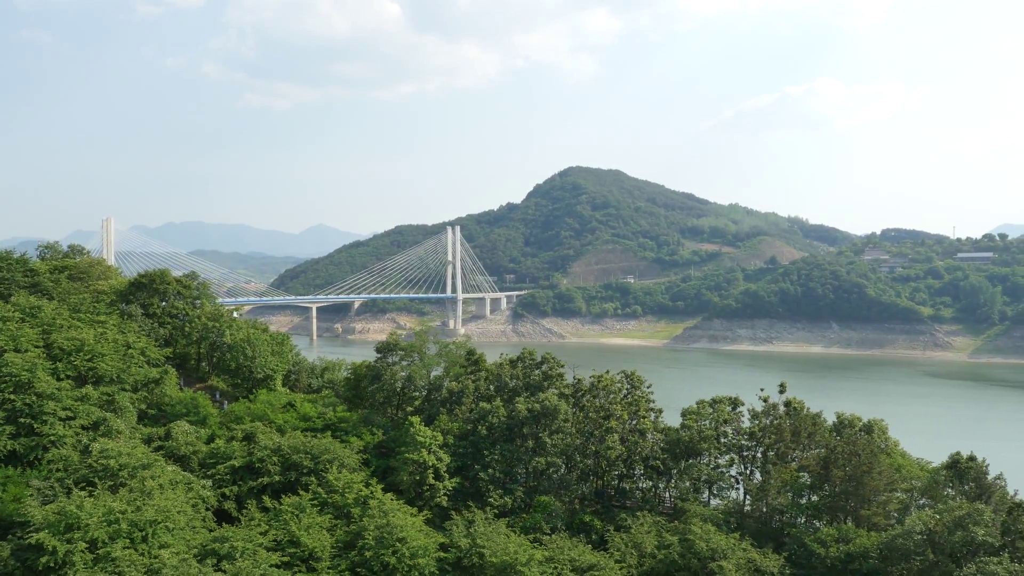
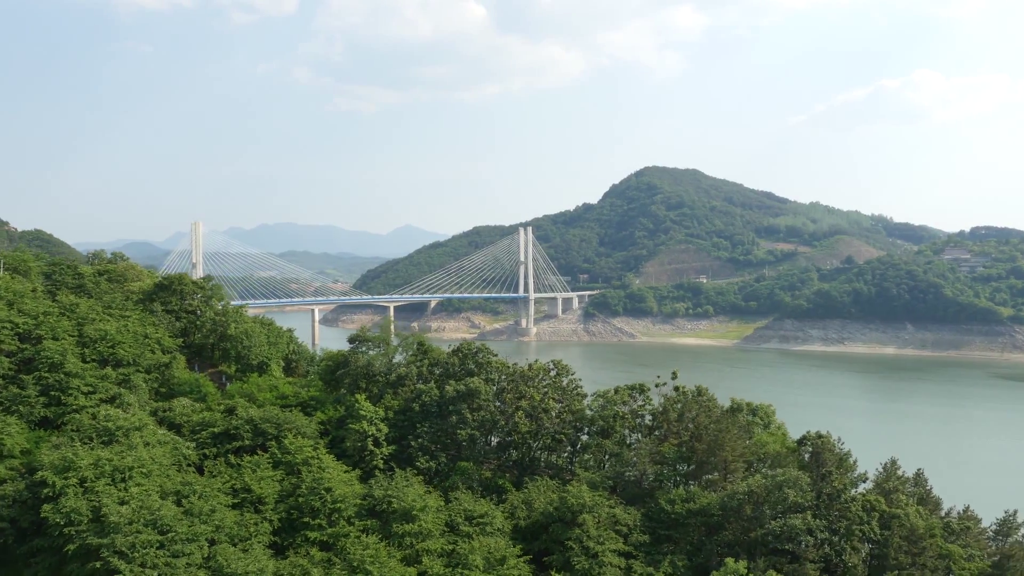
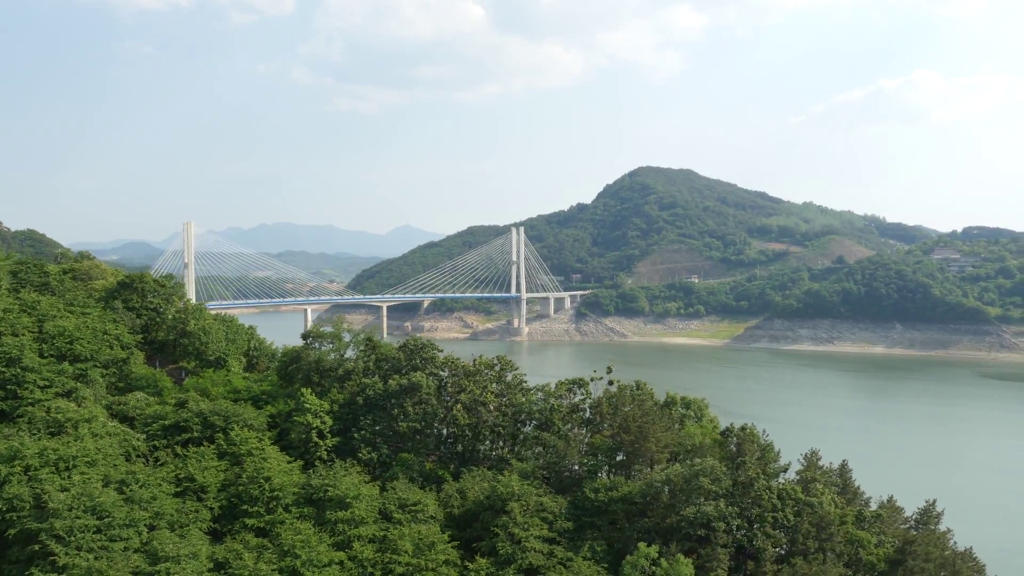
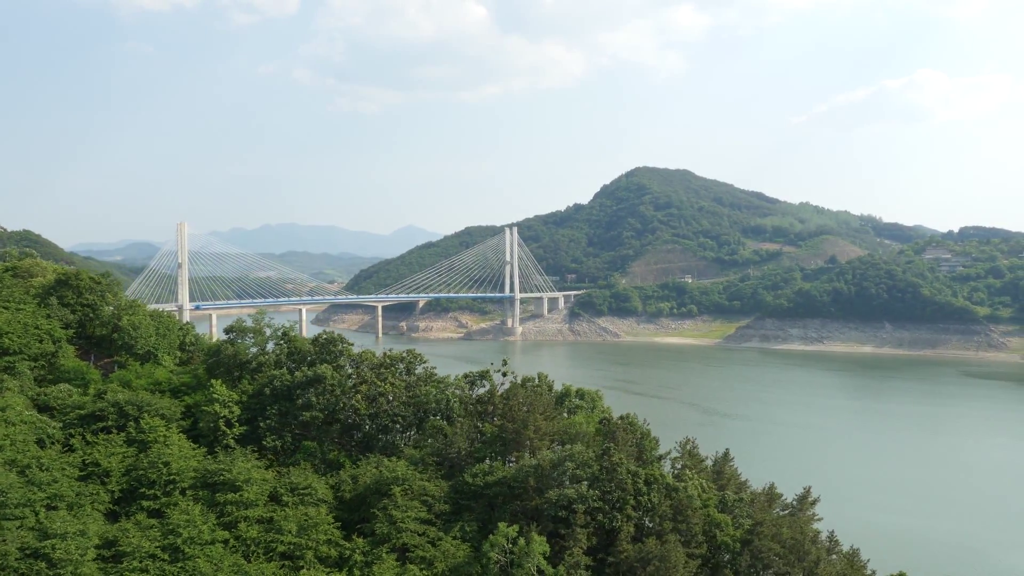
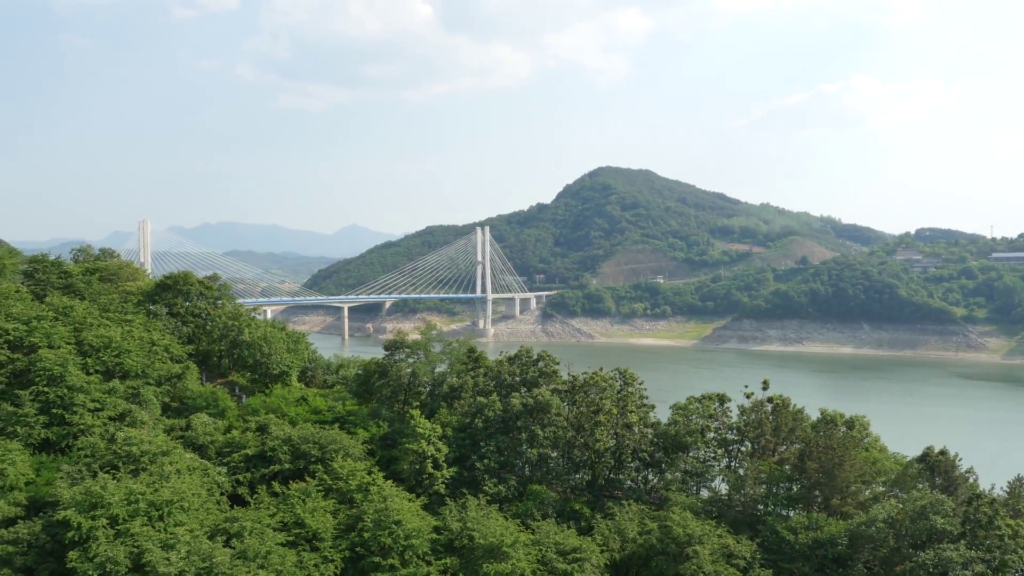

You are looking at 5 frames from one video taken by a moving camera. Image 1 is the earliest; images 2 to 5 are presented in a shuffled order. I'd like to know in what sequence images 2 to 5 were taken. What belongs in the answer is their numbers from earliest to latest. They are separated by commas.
5, 2, 3, 4
